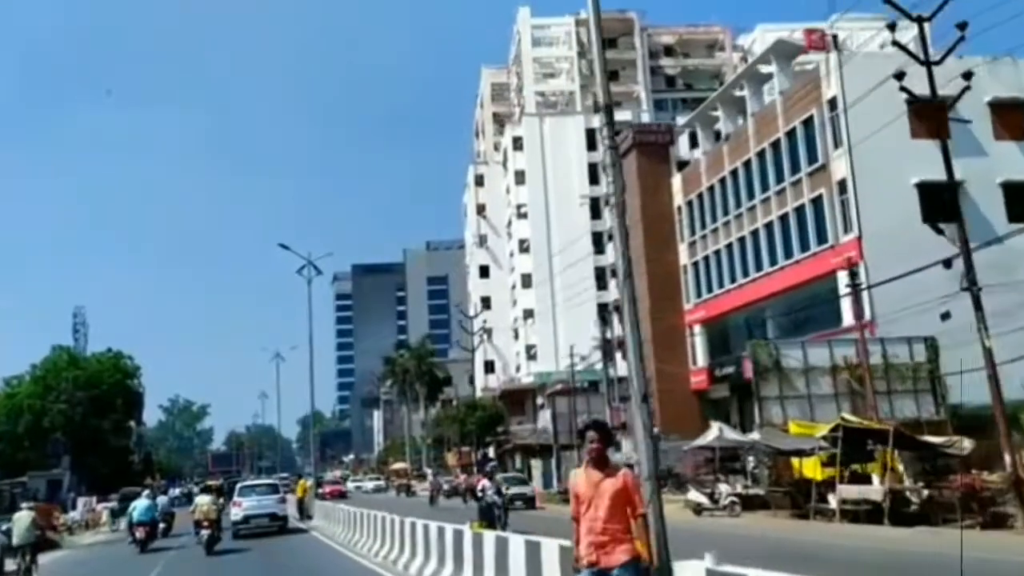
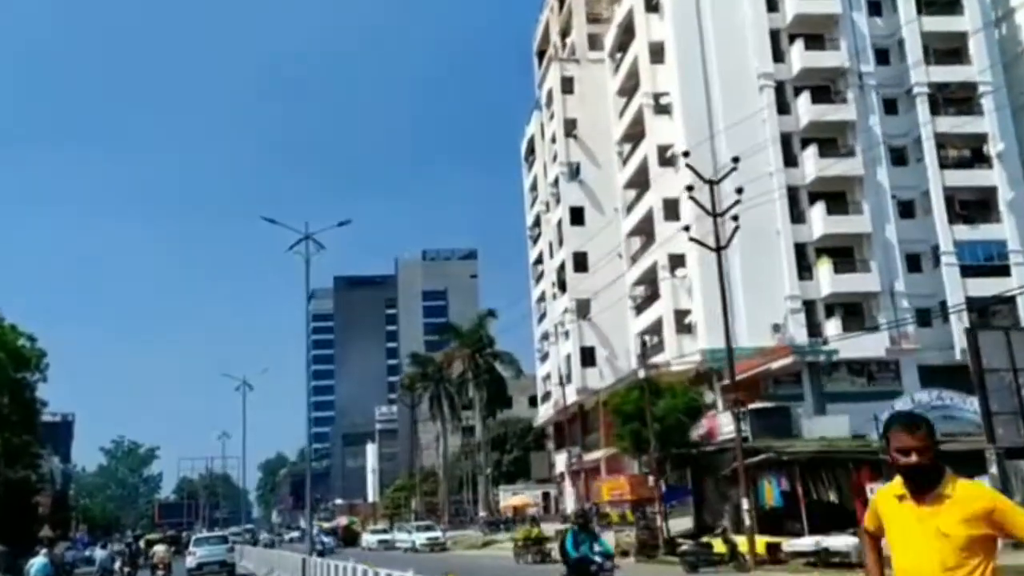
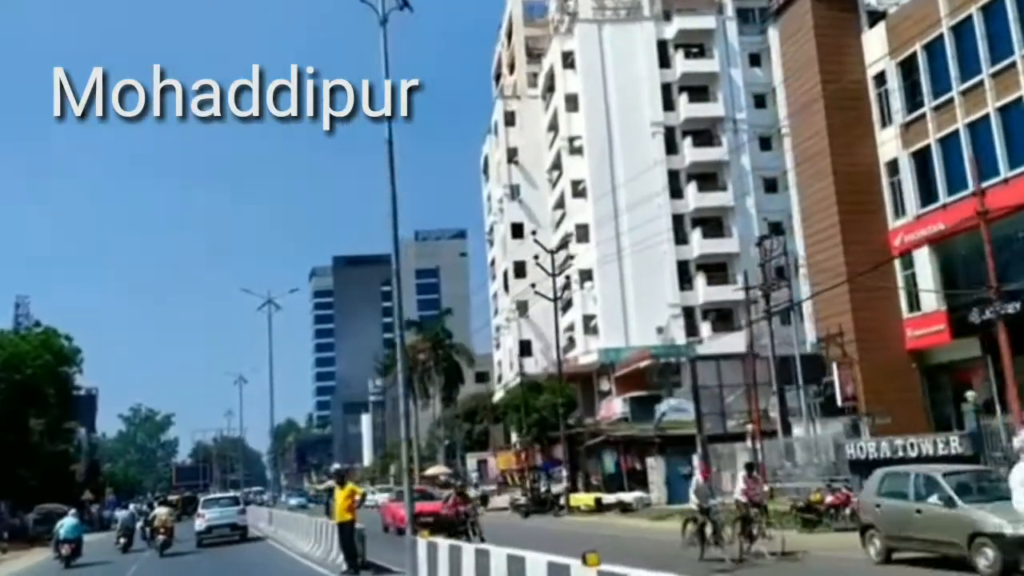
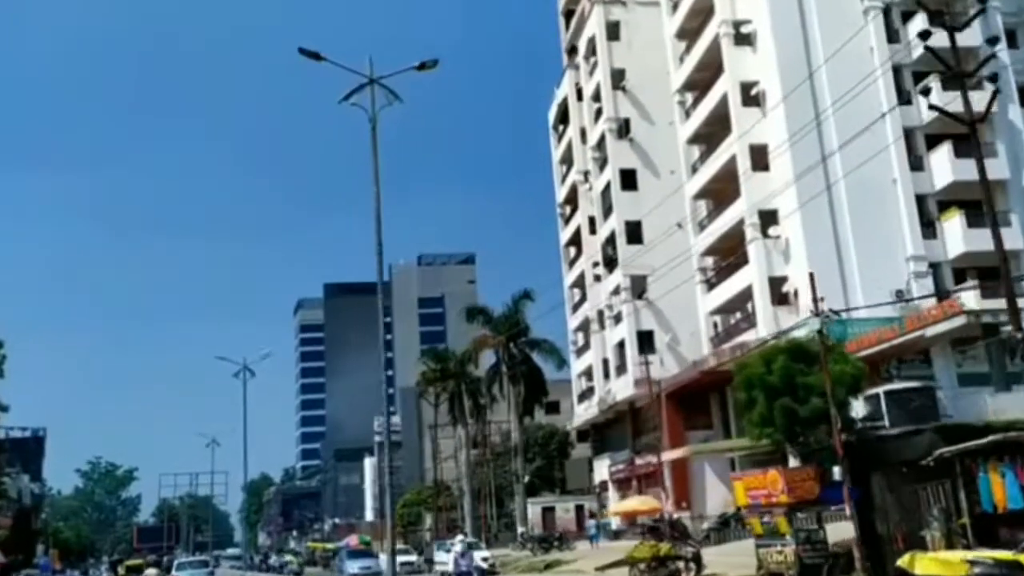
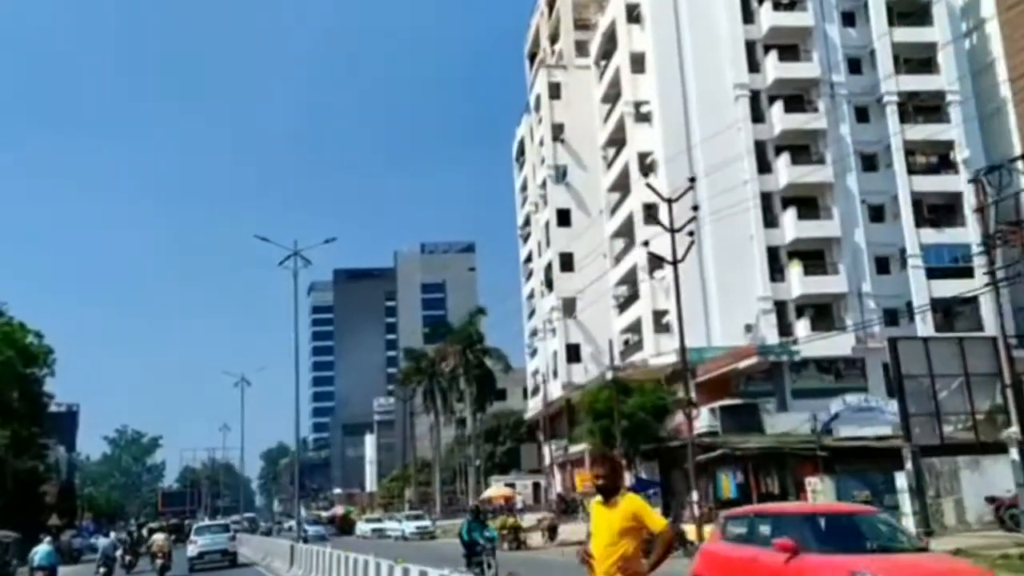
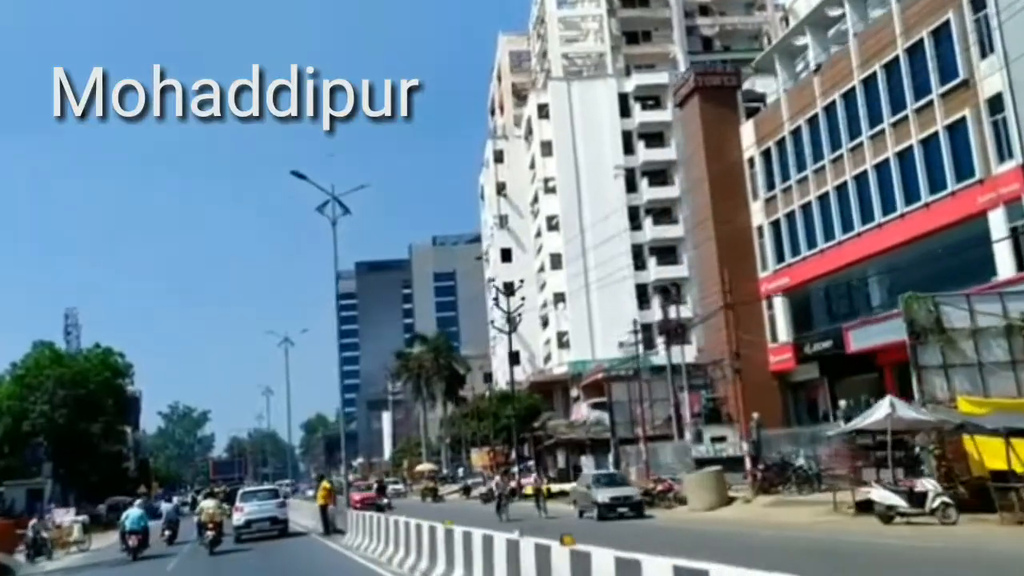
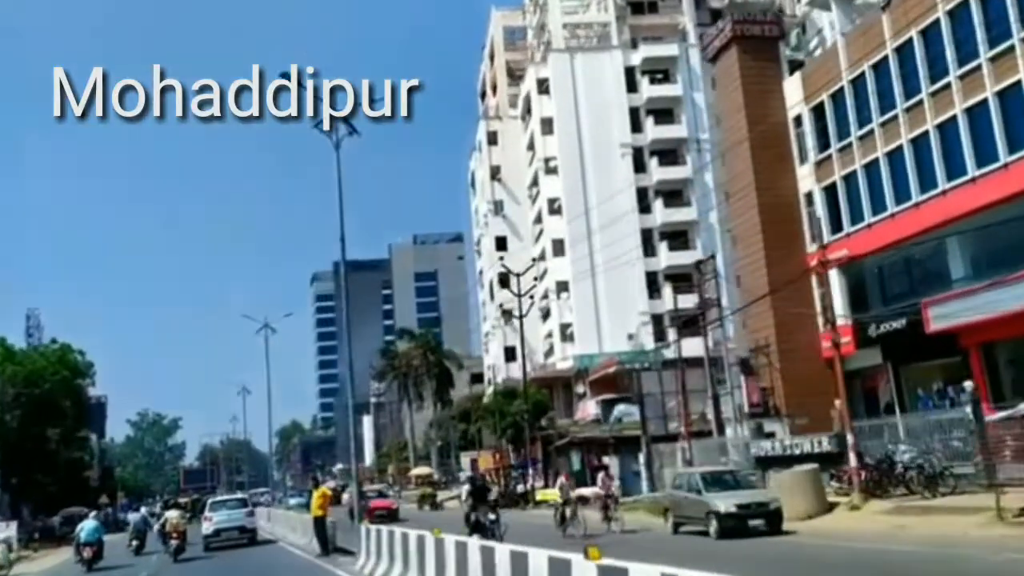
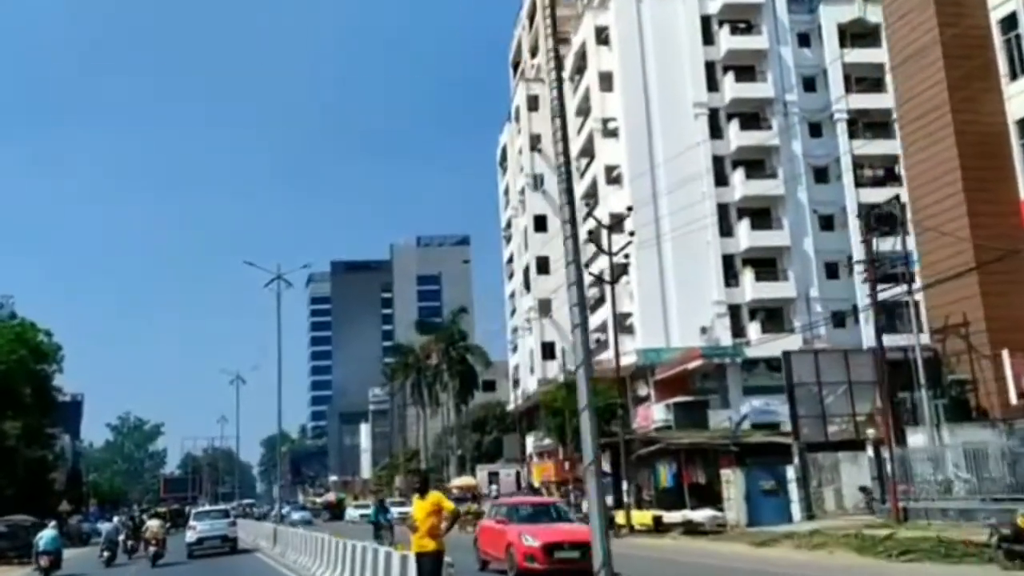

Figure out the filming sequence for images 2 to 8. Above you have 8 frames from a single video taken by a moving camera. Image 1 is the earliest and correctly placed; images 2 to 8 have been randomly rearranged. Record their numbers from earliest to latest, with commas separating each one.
6, 7, 3, 8, 5, 2, 4
